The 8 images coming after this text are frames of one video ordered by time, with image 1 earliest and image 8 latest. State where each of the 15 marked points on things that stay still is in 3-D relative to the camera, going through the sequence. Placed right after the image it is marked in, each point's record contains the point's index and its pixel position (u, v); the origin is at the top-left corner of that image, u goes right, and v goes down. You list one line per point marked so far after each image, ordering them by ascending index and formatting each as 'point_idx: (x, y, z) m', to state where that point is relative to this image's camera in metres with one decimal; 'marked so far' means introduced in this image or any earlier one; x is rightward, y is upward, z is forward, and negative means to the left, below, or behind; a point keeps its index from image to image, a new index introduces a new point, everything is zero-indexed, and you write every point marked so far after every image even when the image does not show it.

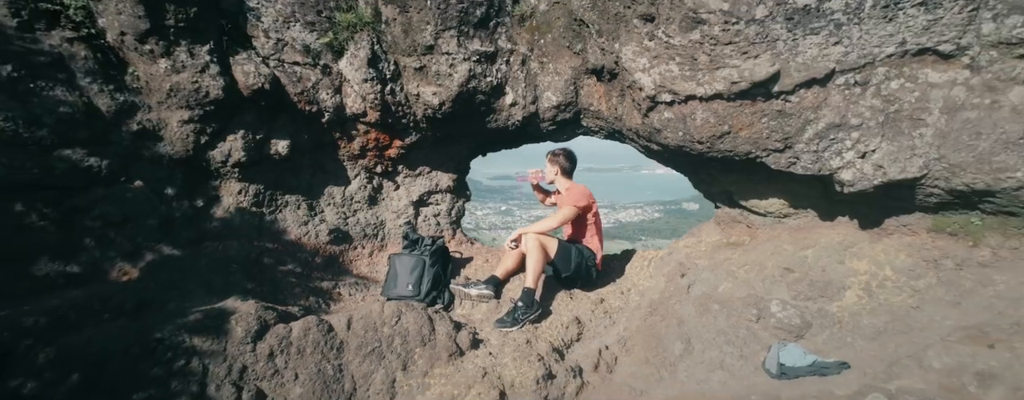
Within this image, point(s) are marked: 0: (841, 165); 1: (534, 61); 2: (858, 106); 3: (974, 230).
0: (+2.5, +0.3, +3.6) m
1: (+0.2, +1.5, +4.6) m
2: (+2.5, +0.7, +3.5) m
3: (+3.2, -0.2, +3.4) m
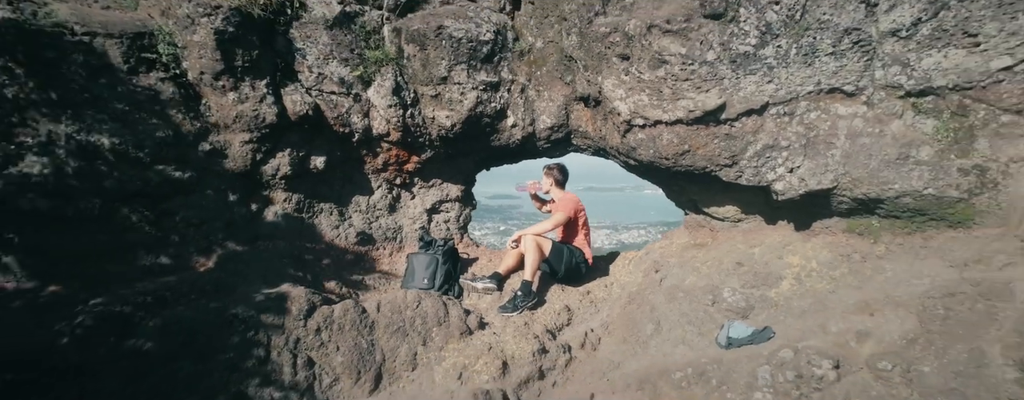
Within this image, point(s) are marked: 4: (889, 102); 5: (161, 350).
0: (+2.5, +0.2, +4.5) m
1: (+0.2, +1.4, +5.5) m
2: (+2.5, +0.6, +4.4) m
3: (+3.3, -0.2, +4.3) m
4: (+3.2, +0.8, +4.1) m
5: (-2.9, -1.2, +3.8) m
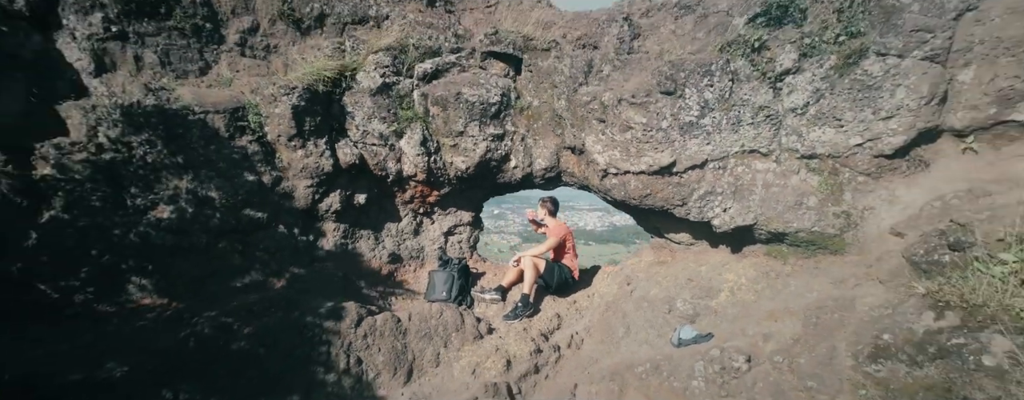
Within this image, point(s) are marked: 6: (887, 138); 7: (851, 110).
0: (+2.5, -0.2, +6.0) m
1: (+0.3, +1.0, +7.0) m
2: (+2.6, +0.2, +5.9) m
3: (+3.3, -0.6, +5.8) m
4: (+3.2, +0.5, +5.5) m
5: (-2.8, -1.6, +5.2) m
6: (+3.9, +0.6, +5.0) m
7: (+3.6, +1.0, +5.1) m
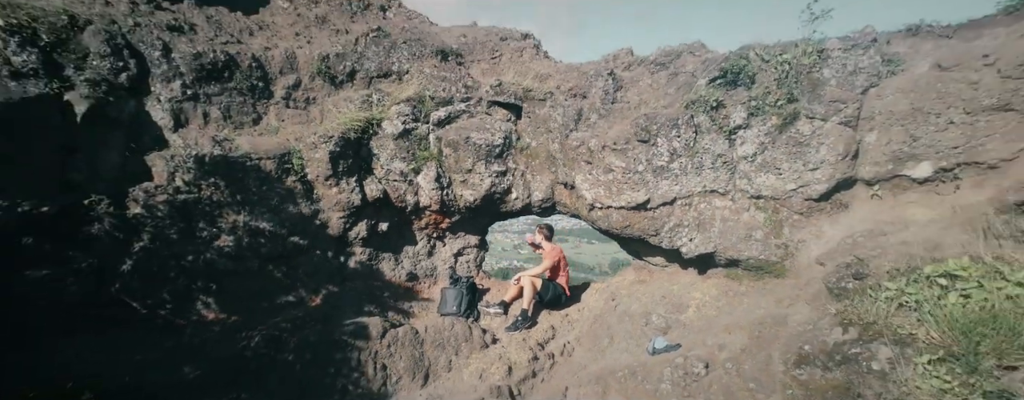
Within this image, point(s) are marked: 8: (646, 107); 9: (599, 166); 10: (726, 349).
0: (+2.5, -0.6, +7.1) m
1: (+0.3, +0.5, +8.2) m
2: (+2.6, -0.2, +7.0) m
3: (+3.3, -1.1, +6.9) m
4: (+3.2, 0.0, +6.7) m
5: (-2.8, -2.1, +6.4) m
6: (+3.9, +0.2, +6.1) m
7: (+3.6, +0.5, +6.3) m
8: (+2.1, +1.5, +7.5) m
9: (+1.3, +0.5, +7.5) m
10: (+2.8, -1.9, +6.2) m
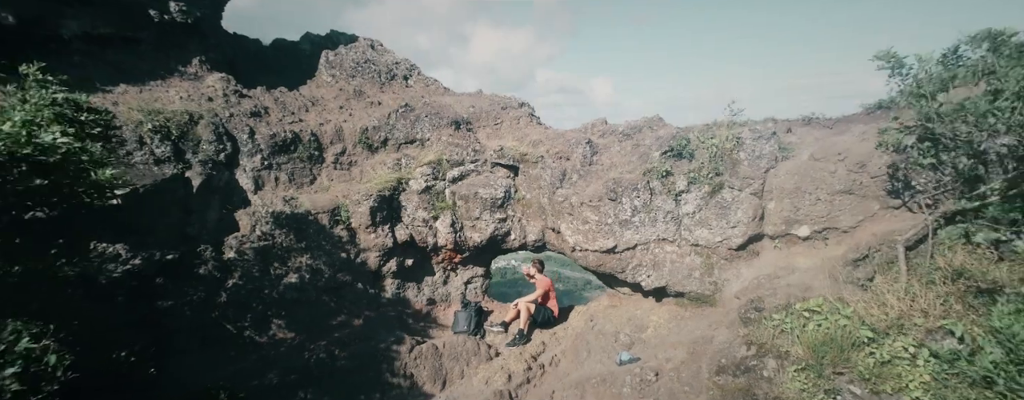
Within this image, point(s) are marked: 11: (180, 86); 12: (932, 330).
0: (+2.5, -1.5, +9.2) m
1: (+0.3, -0.4, +10.4) m
2: (+2.5, -1.1, +9.1) m
3: (+3.3, -2.0, +9.0) m
4: (+3.2, -0.9, +8.8) m
5: (-2.9, -2.9, +8.5) m
6: (+3.8, -0.7, +8.2) m
7: (+3.6, -0.3, +8.4) m
8: (+2.0, +0.6, +9.7) m
9: (+1.3, -0.3, +9.6) m
10: (+2.7, -2.7, +8.2) m
11: (-6.2, +2.2, +8.9) m
12: (+5.2, -1.6, +5.9) m
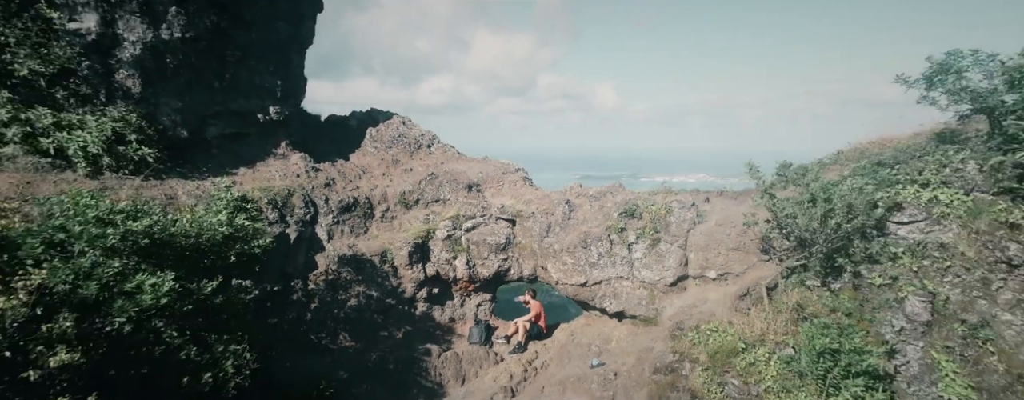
0: (+2.5, -2.8, +12.6) m
1: (+0.3, -1.7, +13.9) m
2: (+2.5, -2.3, +12.6) m
3: (+3.2, -3.2, +12.4) m
4: (+3.2, -2.1, +12.3) m
5: (-2.9, -4.1, +11.9) m
6: (+3.8, -1.9, +11.7) m
7: (+3.6, -1.6, +11.9) m
8: (+2.0, -0.7, +13.2) m
9: (+1.3, -1.6, +13.1) m
10: (+2.7, -4.0, +11.6) m
11: (-6.2, +1.0, +12.5) m
12: (+5.1, -2.8, +9.3) m
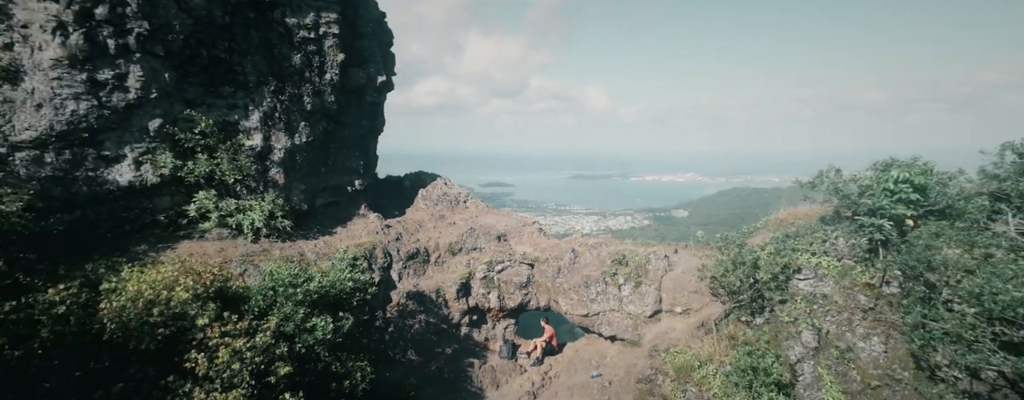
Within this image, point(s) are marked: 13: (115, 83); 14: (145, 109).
0: (+3.2, -4.6, +16.9) m
1: (+1.0, -3.6, +18.2) m
2: (+3.2, -4.2, +16.8) m
3: (+3.9, -5.0, +16.6) m
4: (+3.9, -3.9, +16.5) m
5: (-2.2, -5.9, +16.3) m
6: (+4.5, -3.7, +15.9) m
7: (+4.3, -3.4, +16.1) m
8: (+2.8, -2.5, +17.5) m
9: (+2.0, -3.4, +17.4) m
10: (+3.4, -5.8, +15.8) m
11: (-5.4, -0.8, +17.1) m
12: (+5.8, -4.5, +13.5) m
13: (-9.1, +2.7, +10.9) m
14: (-8.9, +2.3, +11.7) m
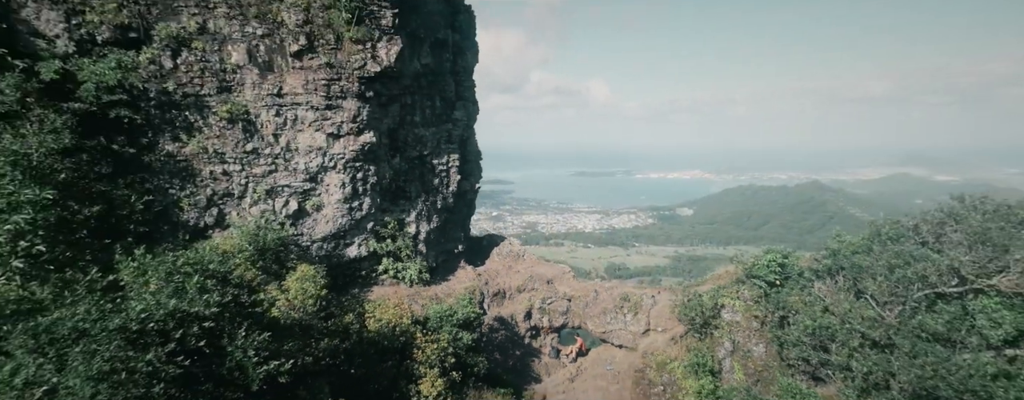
0: (+5.7, -7.9, +26.4) m
1: (+3.6, -6.9, +27.9) m
2: (+5.7, -7.5, +26.4) m
3: (+6.4, -8.3, +26.1) m
4: (+6.4, -7.2, +26.0) m
5: (+0.2, -9.2, +26.0) m
6: (+6.9, -6.9, +25.4) m
7: (+6.7, -6.6, +25.7) m
8: (+5.3, -5.8, +27.2) m
9: (+4.5, -6.8, +27.0) m
10: (+5.8, -9.0, +25.3) m
11: (-2.9, -4.1, +27.2) m
12: (+8.1, -7.6, +22.9) m
13: (-6.8, -0.3, +21.4) m
14: (-6.7, -0.8, +22.1) m
